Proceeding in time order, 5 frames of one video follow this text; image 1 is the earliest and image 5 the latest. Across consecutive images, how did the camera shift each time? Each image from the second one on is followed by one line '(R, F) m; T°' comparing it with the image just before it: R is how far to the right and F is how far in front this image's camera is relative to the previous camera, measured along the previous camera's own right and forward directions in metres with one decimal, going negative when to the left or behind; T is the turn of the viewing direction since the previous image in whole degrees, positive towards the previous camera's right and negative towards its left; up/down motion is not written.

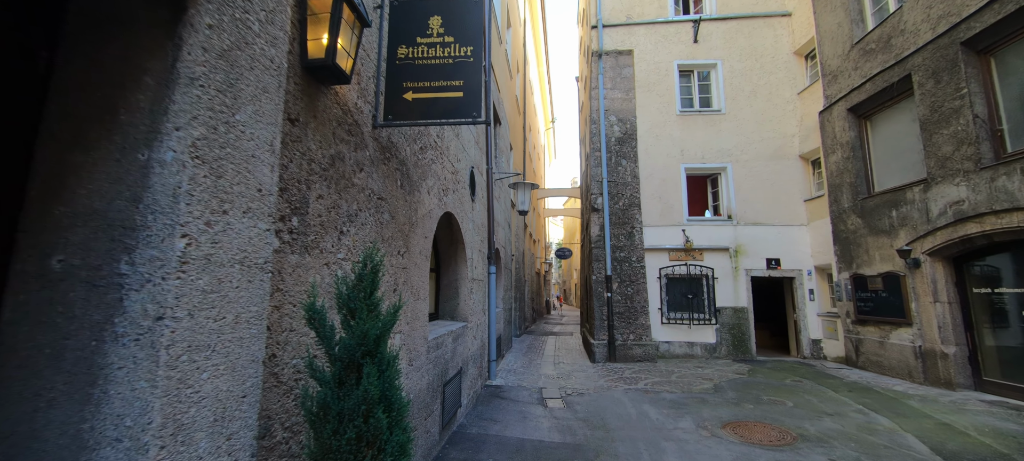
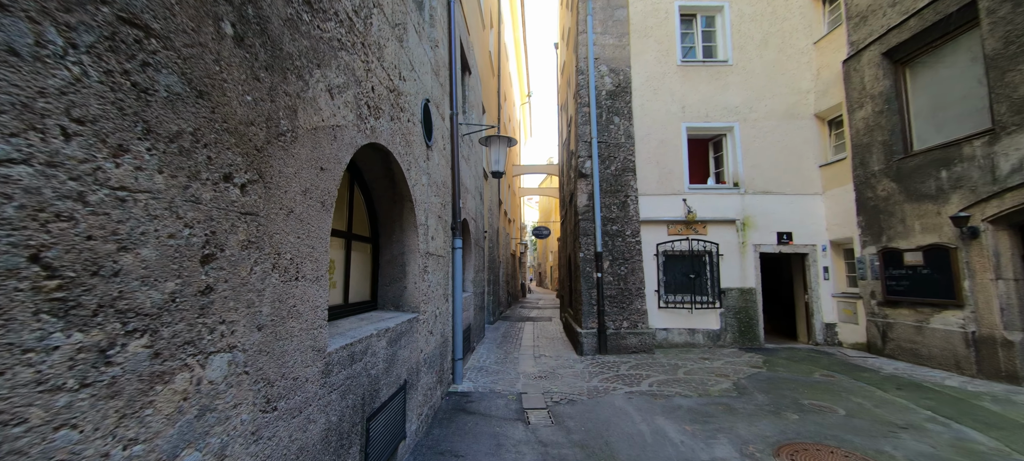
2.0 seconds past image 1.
(+0.1, +1.7) m; +4°
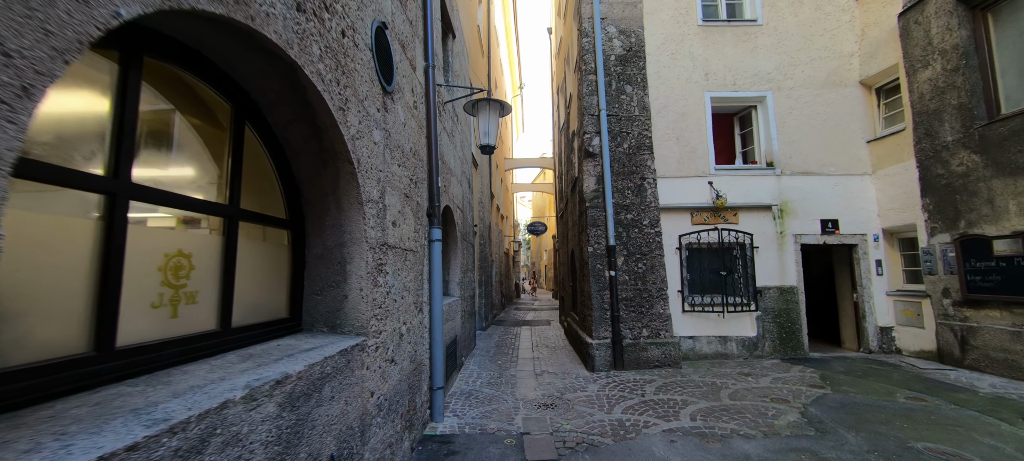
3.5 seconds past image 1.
(0.0, +1.4) m; +1°
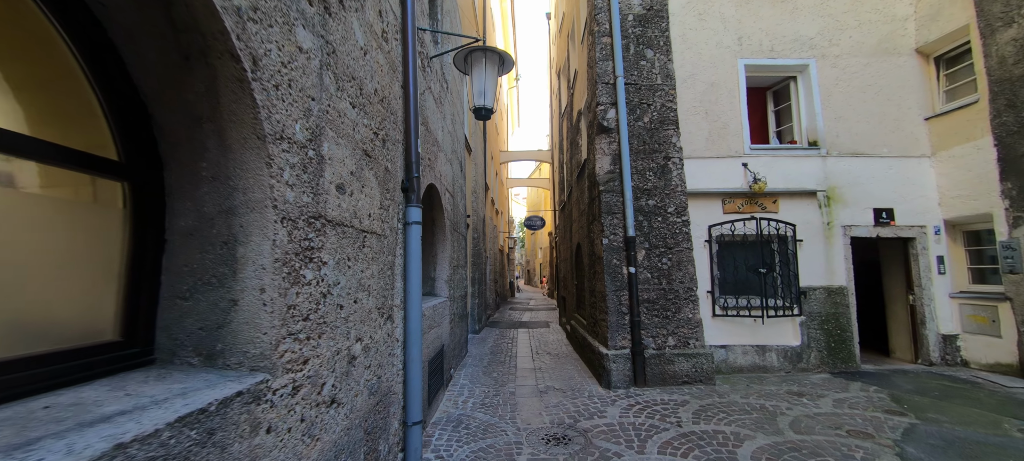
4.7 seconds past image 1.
(-0.1, +1.1) m; +1°
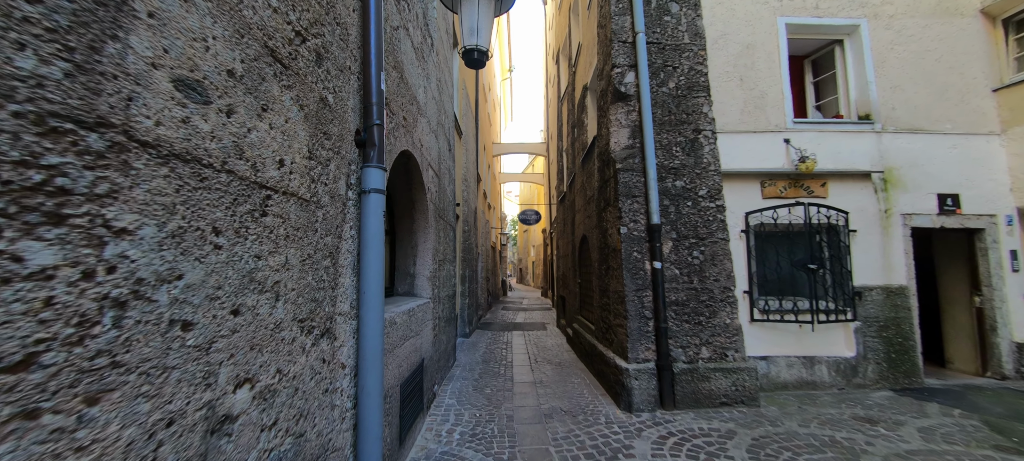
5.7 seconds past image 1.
(-0.1, +1.0) m; +1°
